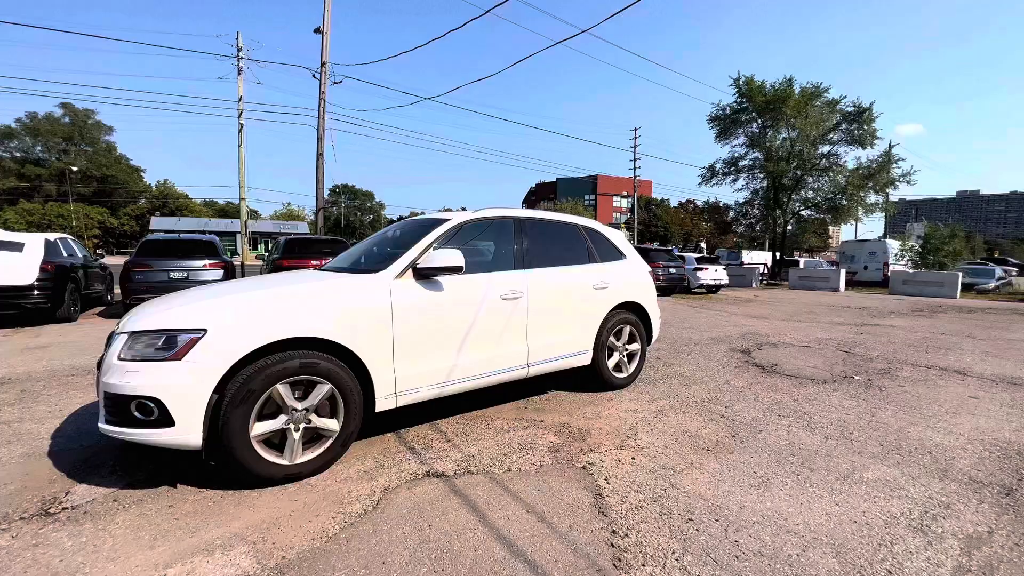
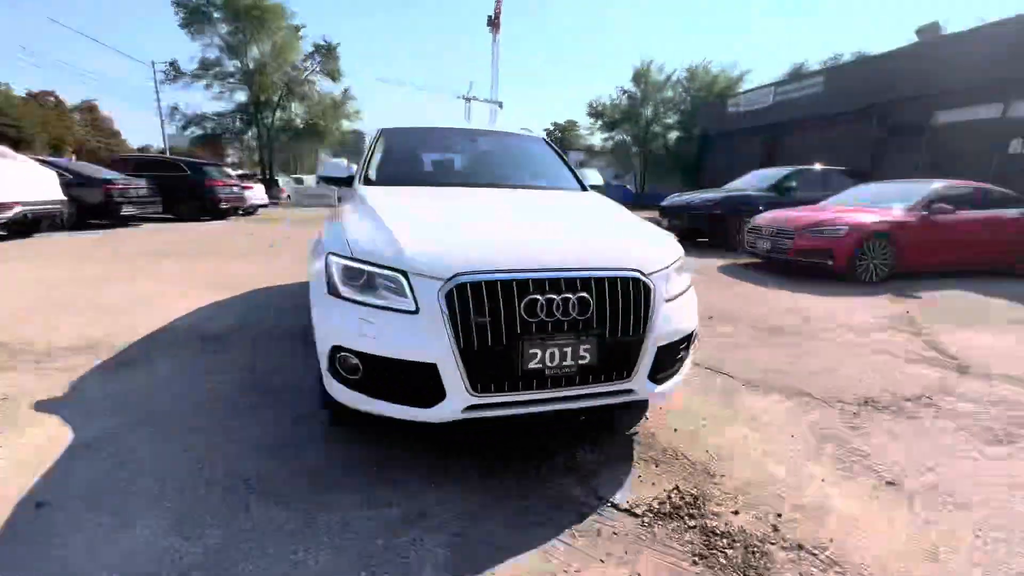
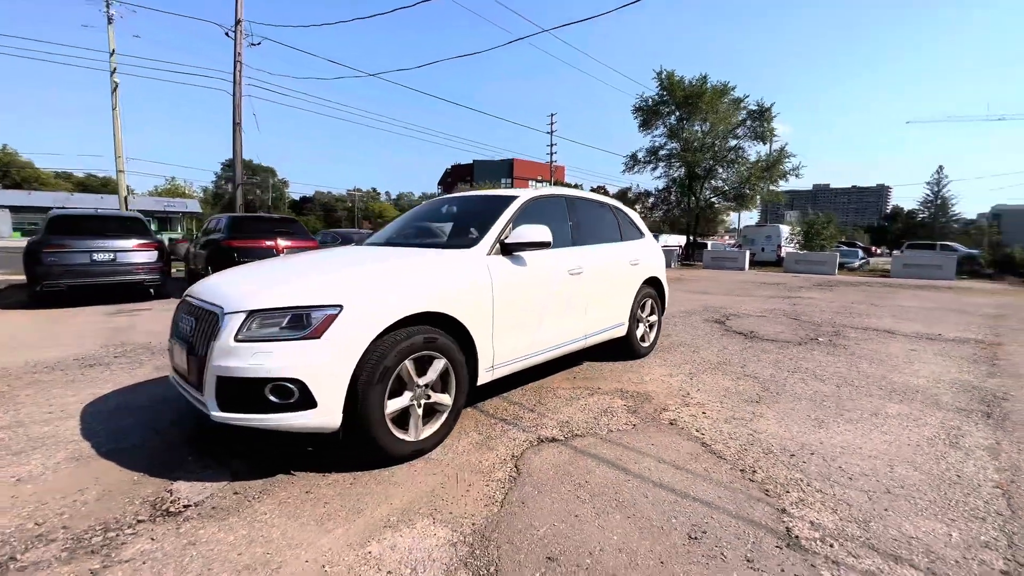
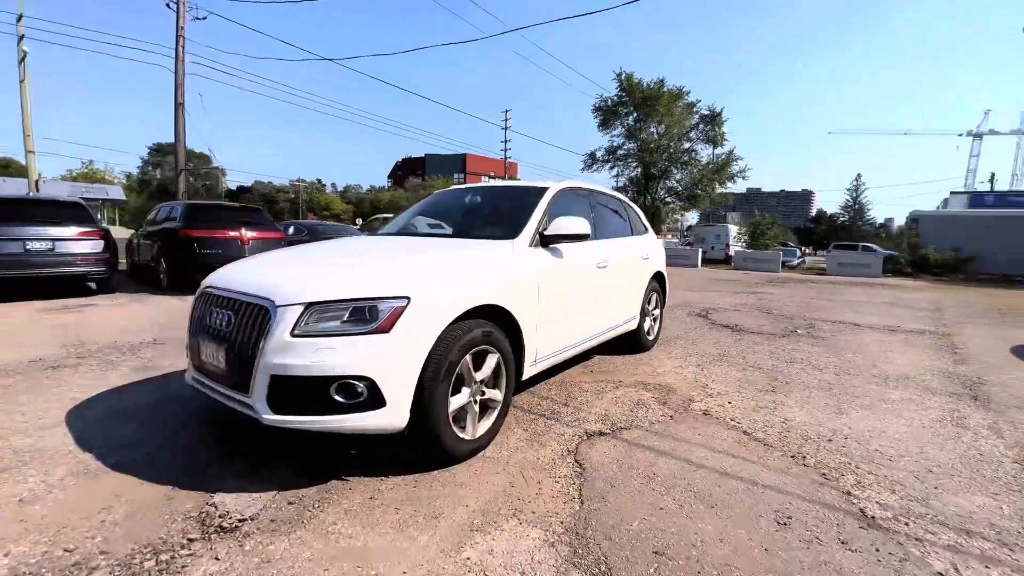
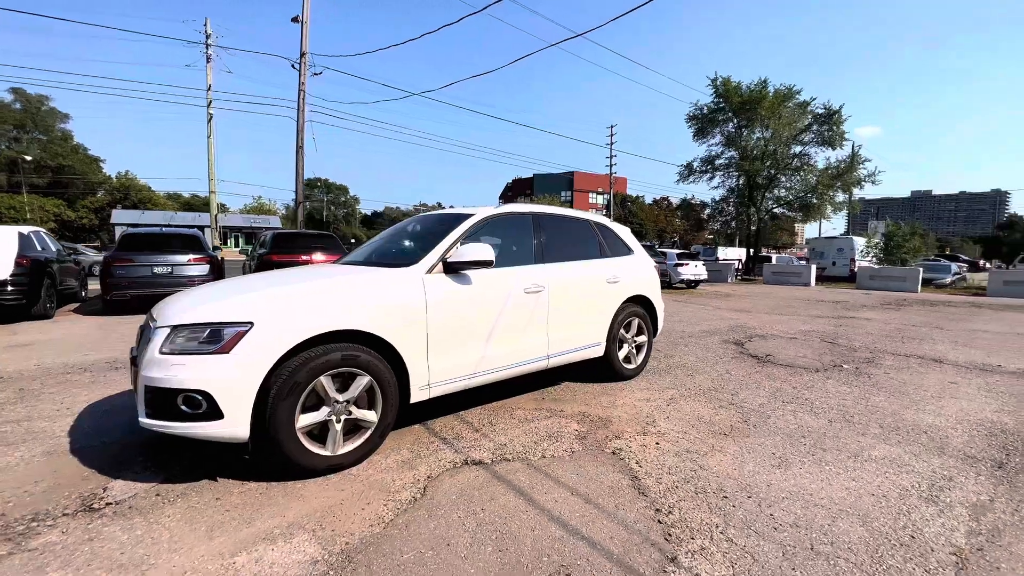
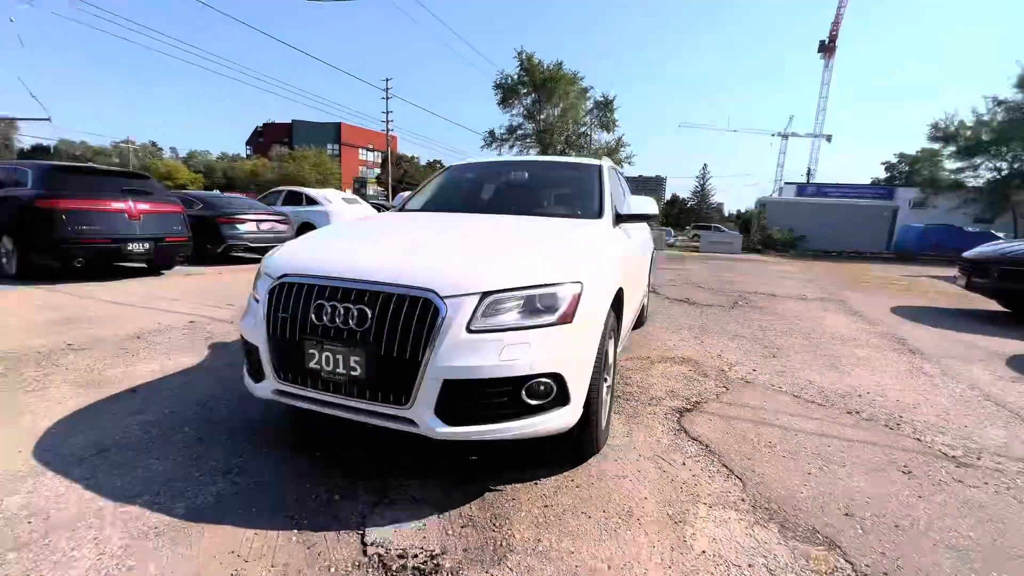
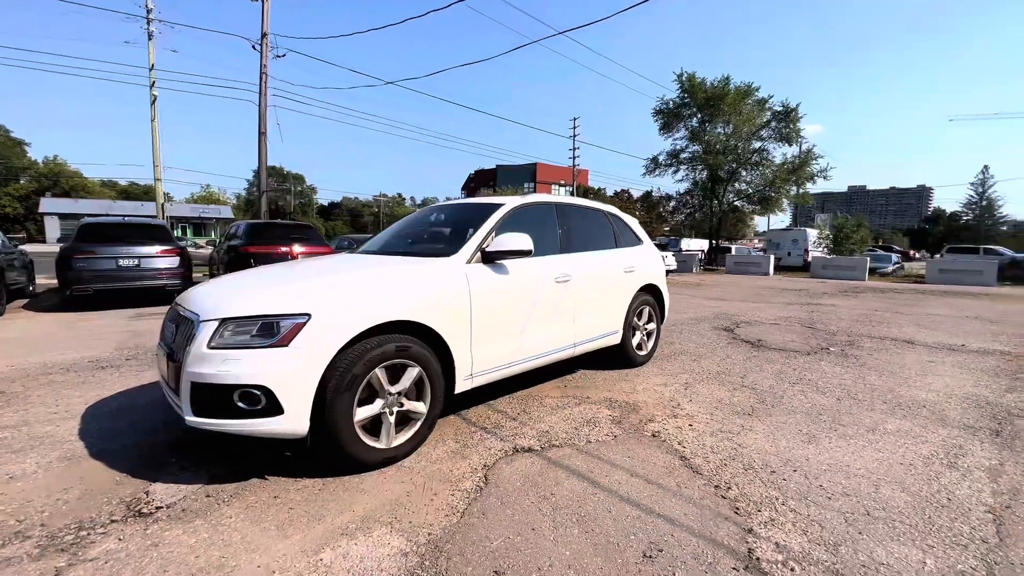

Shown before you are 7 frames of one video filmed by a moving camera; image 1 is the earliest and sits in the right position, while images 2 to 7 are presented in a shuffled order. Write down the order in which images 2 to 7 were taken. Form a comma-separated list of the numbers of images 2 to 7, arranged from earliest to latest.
5, 7, 3, 4, 6, 2
